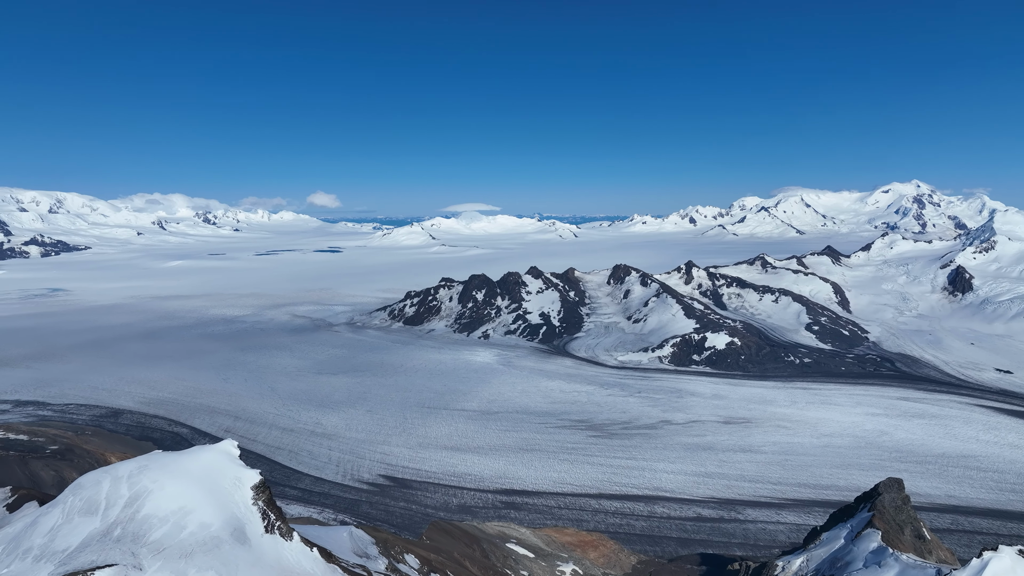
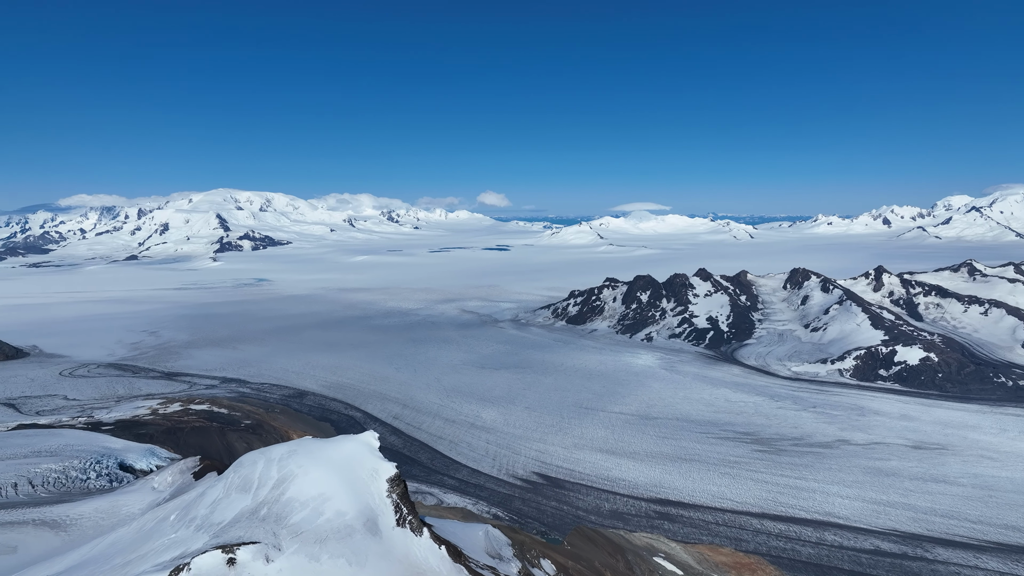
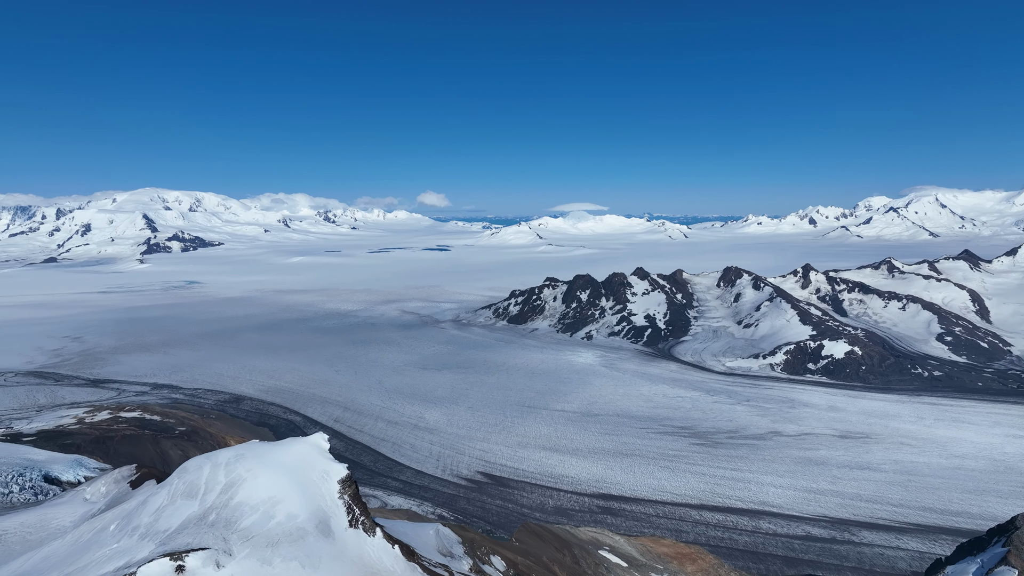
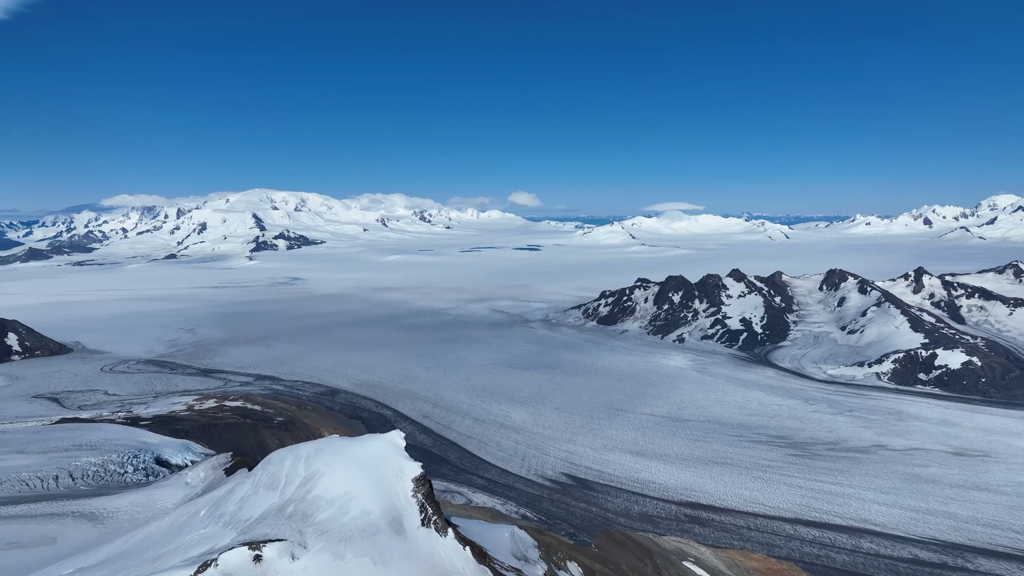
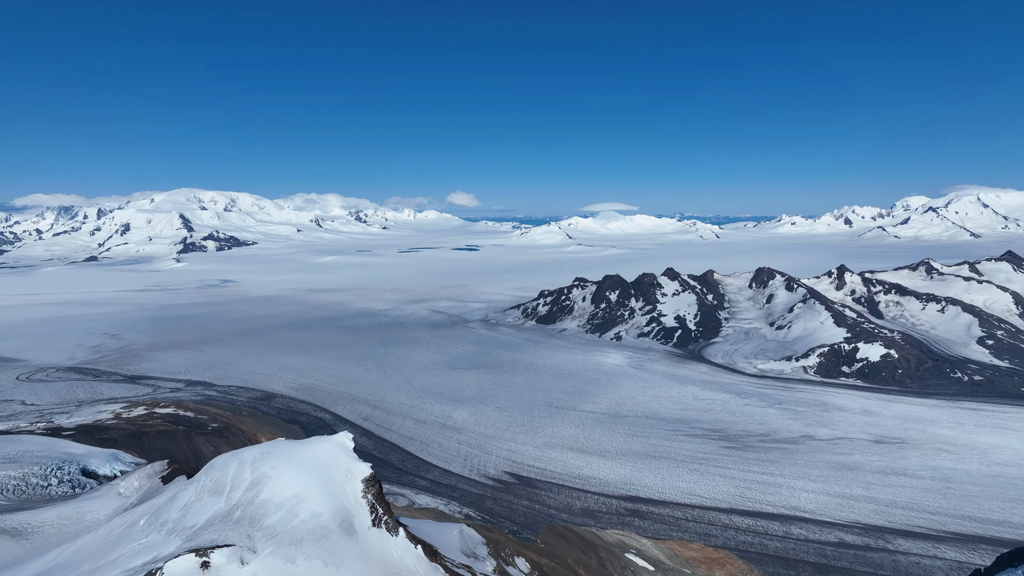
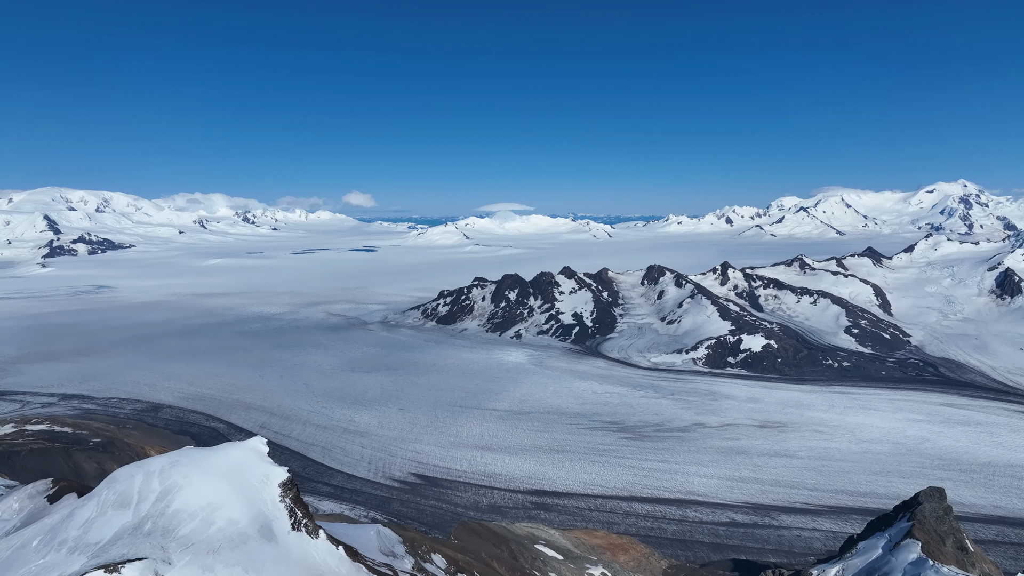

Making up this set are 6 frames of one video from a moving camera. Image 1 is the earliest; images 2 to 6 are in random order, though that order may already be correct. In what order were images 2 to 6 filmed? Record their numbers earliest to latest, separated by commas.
6, 3, 5, 2, 4
